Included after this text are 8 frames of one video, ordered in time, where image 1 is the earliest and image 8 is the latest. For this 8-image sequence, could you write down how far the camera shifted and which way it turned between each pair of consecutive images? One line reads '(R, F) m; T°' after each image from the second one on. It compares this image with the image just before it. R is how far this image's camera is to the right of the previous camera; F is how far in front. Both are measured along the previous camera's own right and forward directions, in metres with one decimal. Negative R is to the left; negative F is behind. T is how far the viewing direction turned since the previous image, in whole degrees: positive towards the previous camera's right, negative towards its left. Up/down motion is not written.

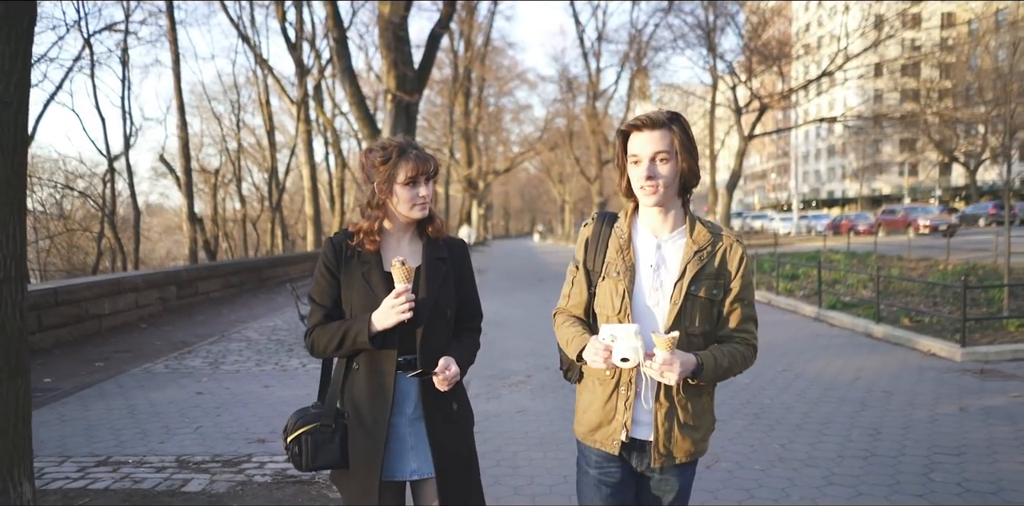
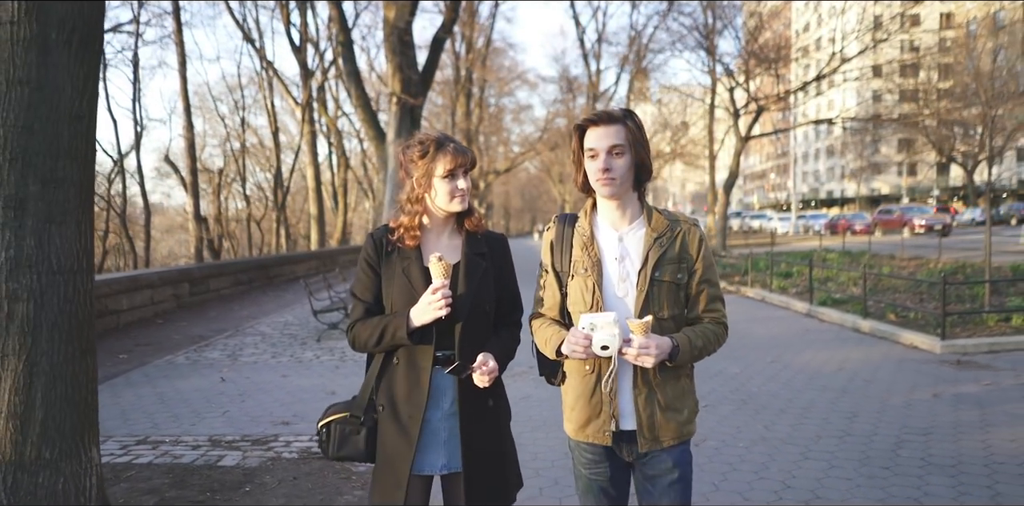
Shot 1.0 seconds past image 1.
(0.0, -0.3) m; 0°
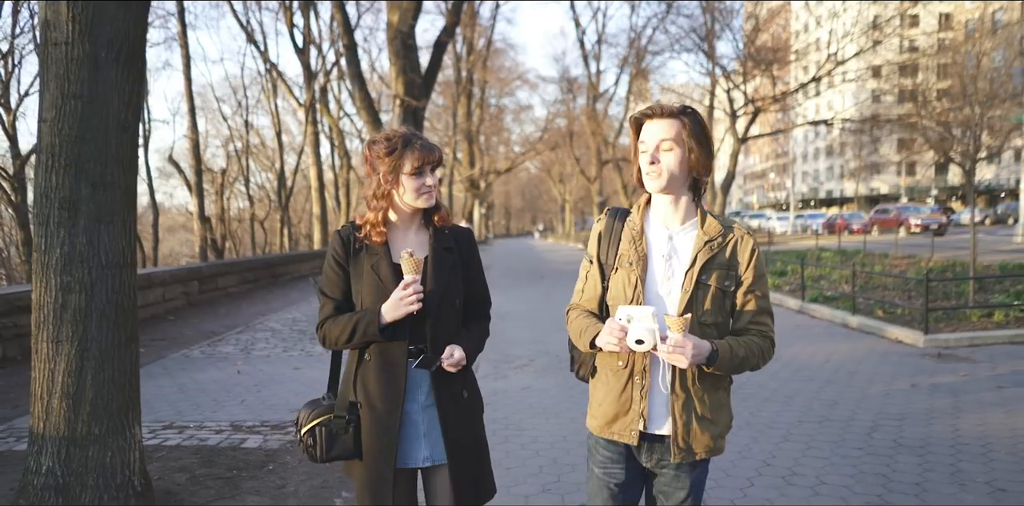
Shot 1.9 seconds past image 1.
(0.0, -0.2) m; 0°
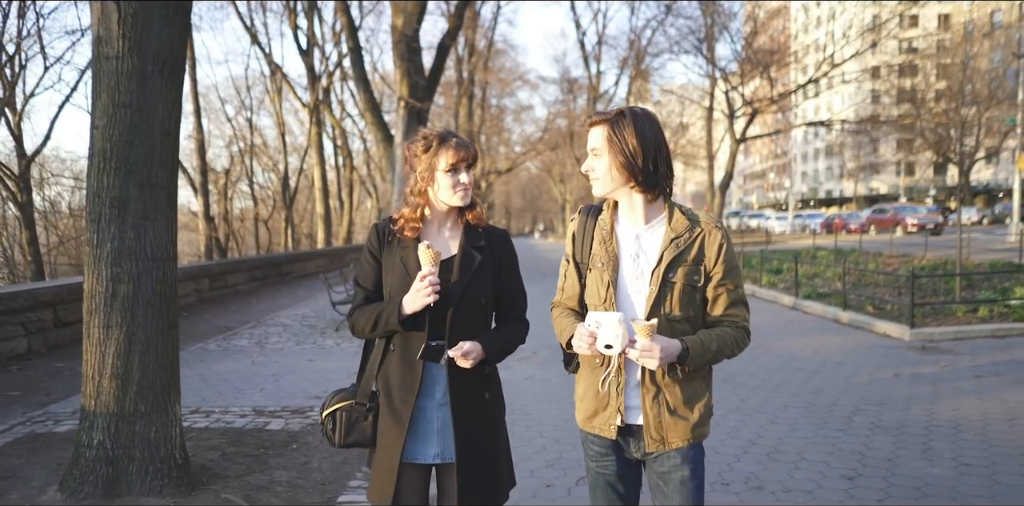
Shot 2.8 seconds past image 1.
(0.0, -0.3) m; 0°
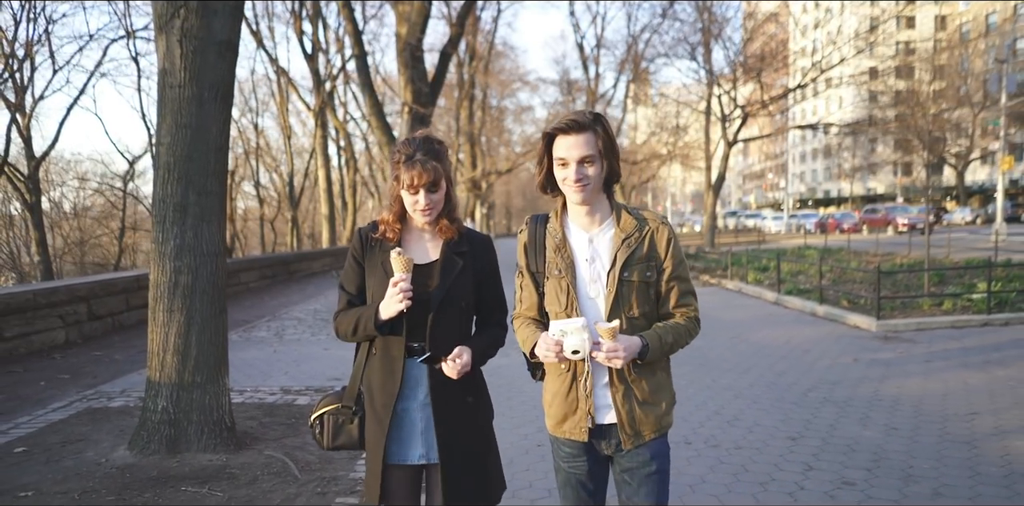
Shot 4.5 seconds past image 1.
(0.0, -0.5) m; 0°
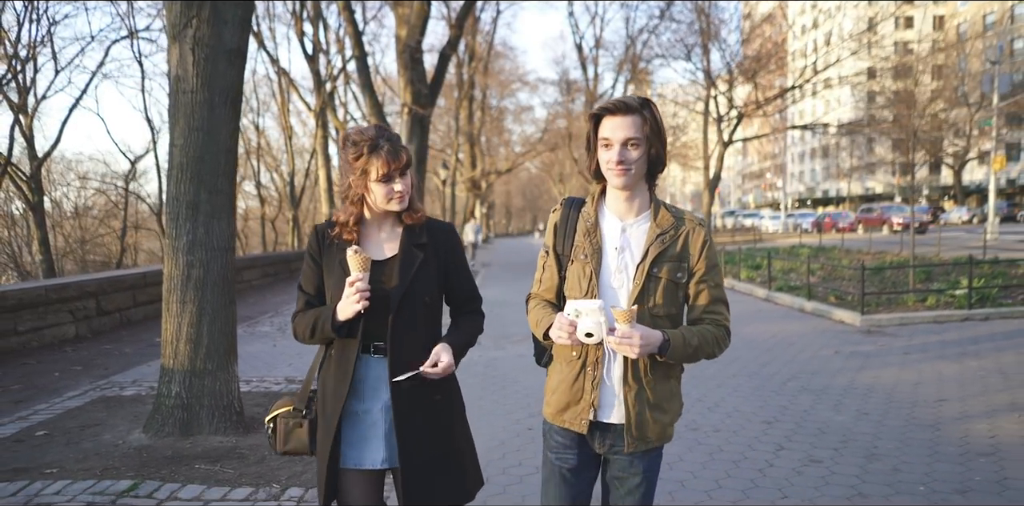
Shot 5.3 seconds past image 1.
(0.0, -0.2) m; 0°
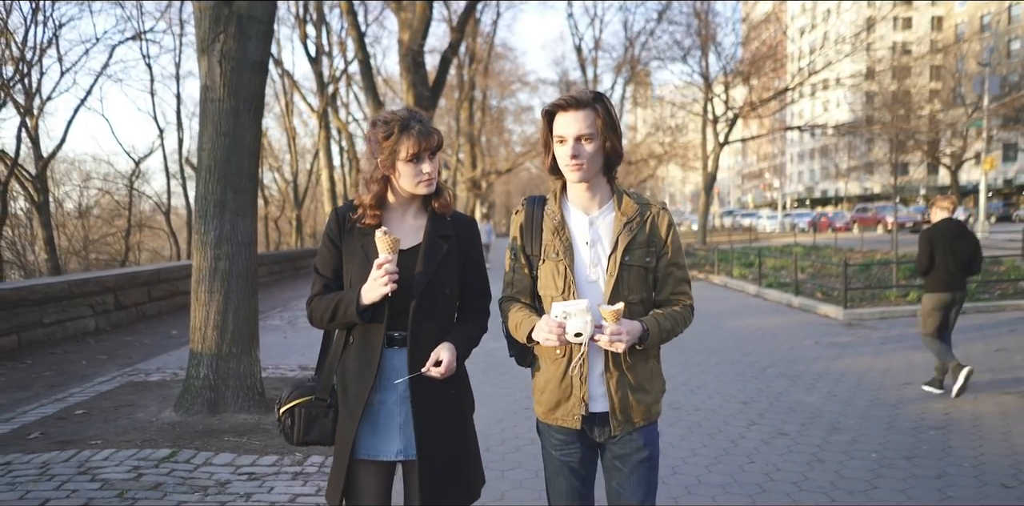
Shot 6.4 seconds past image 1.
(0.0, -0.3) m; 0°
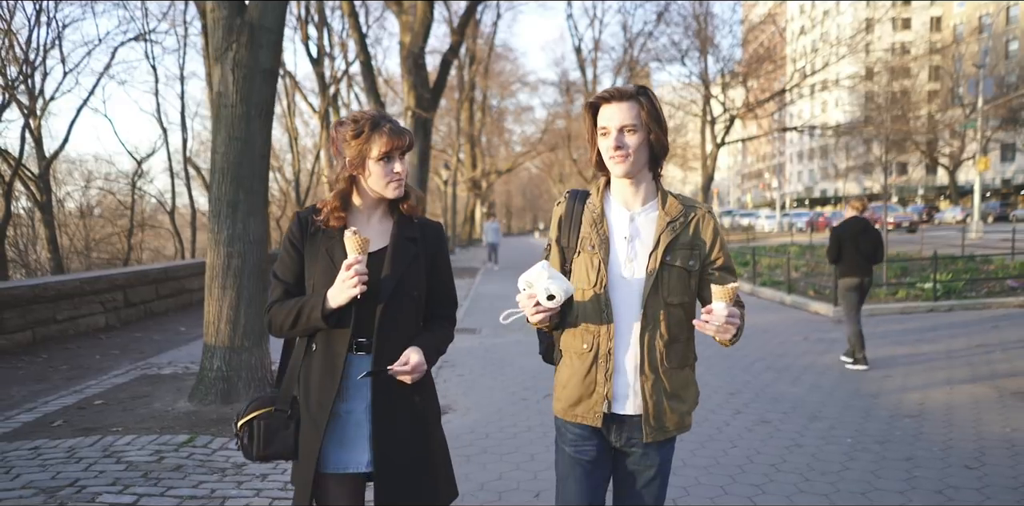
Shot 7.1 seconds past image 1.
(0.0, -0.2) m; 0°
